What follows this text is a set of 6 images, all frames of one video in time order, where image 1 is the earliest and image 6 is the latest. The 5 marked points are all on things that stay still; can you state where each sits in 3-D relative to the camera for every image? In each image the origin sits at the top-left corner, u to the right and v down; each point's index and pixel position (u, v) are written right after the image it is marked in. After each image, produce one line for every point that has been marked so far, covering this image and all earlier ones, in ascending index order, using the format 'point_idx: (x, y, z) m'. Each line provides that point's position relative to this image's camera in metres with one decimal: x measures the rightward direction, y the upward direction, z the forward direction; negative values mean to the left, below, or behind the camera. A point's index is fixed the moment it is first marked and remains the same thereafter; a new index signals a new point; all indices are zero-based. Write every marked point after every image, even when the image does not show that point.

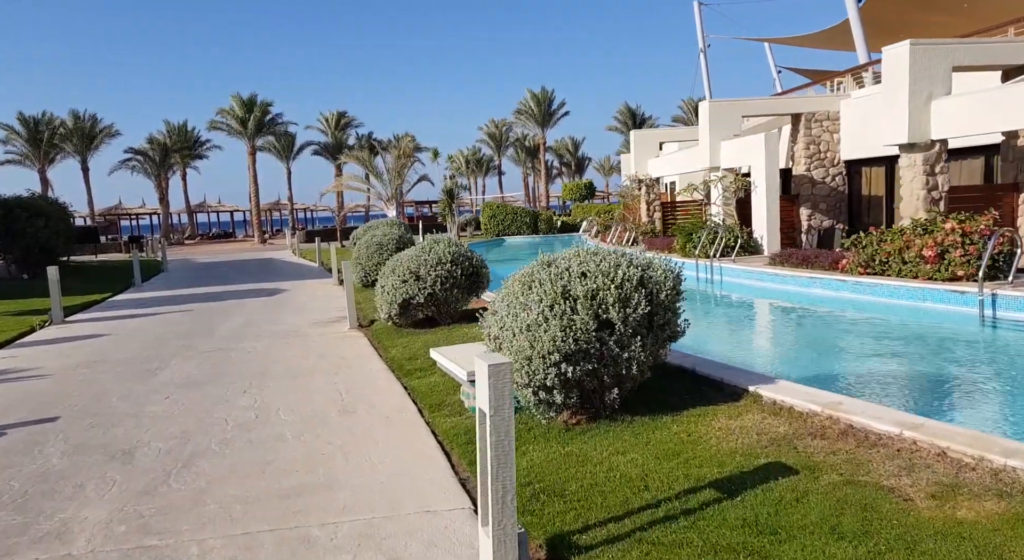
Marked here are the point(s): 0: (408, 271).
0: (-1.2, +0.1, +9.2) m
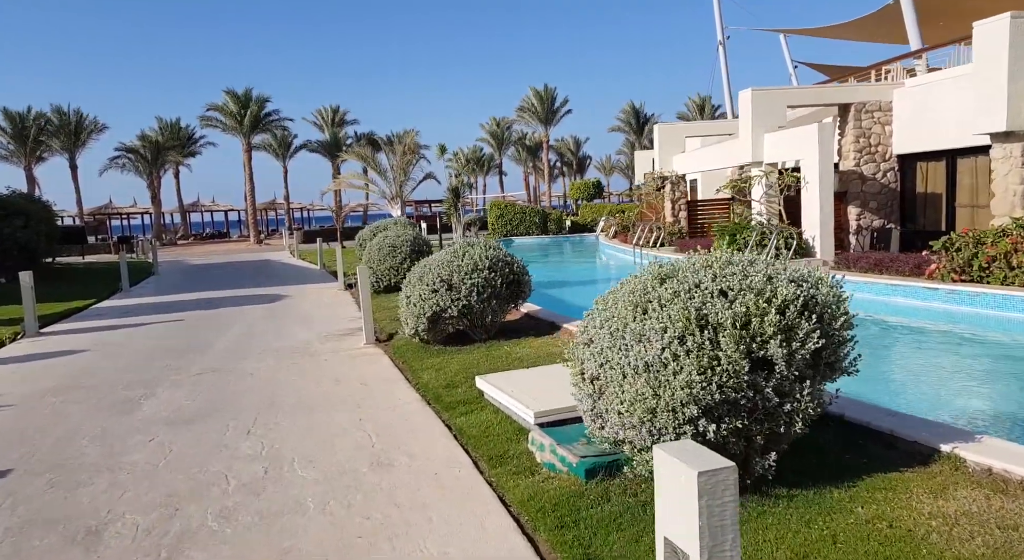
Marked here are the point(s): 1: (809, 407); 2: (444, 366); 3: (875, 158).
0: (-0.8, 0.0, +7.8) m
1: (+1.3, -0.6, +3.4) m
2: (-0.6, -0.8, +7.3) m
3: (+7.0, +2.3, +14.6) m
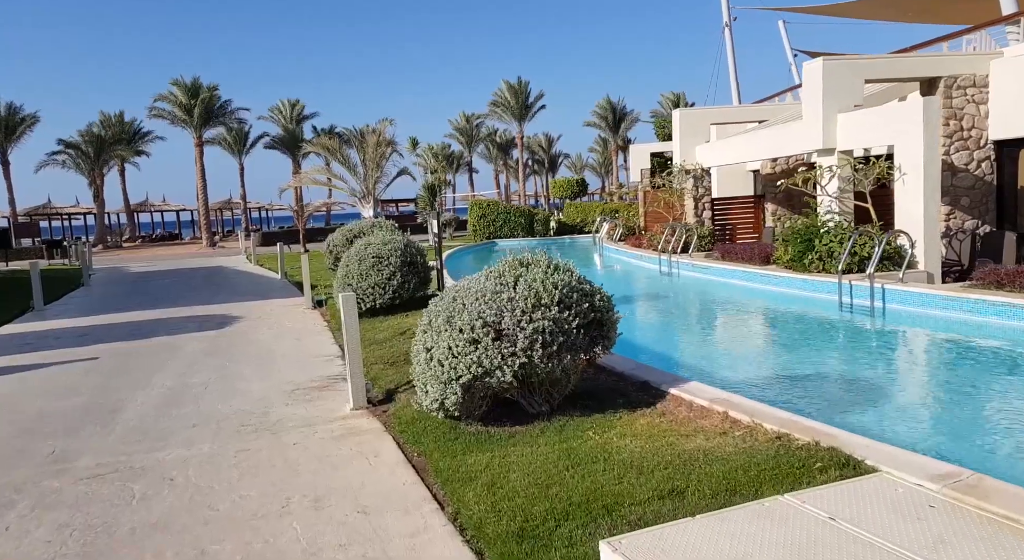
0: (-0.2, -0.3, +4.8) m
1: (+2.1, -0.8, +0.5) m
2: (-0.1, -1.1, +4.3) m
3: (+7.2, +2.1, +11.9) m
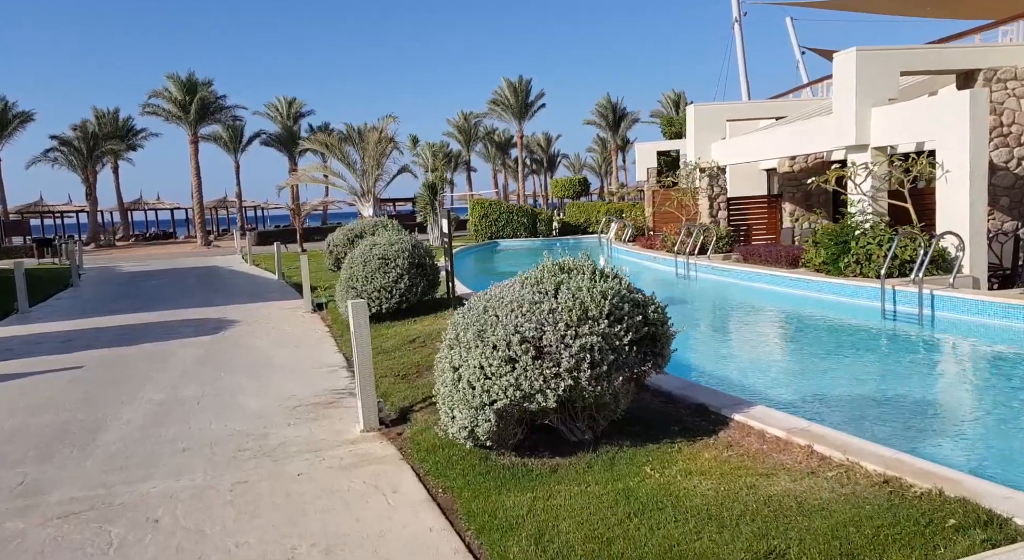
0: (0.0, -0.3, +4.1) m
1: (+2.4, -0.9, -0.2) m
2: (+0.2, -1.2, +3.6) m
3: (+7.4, +2.1, +11.3) m
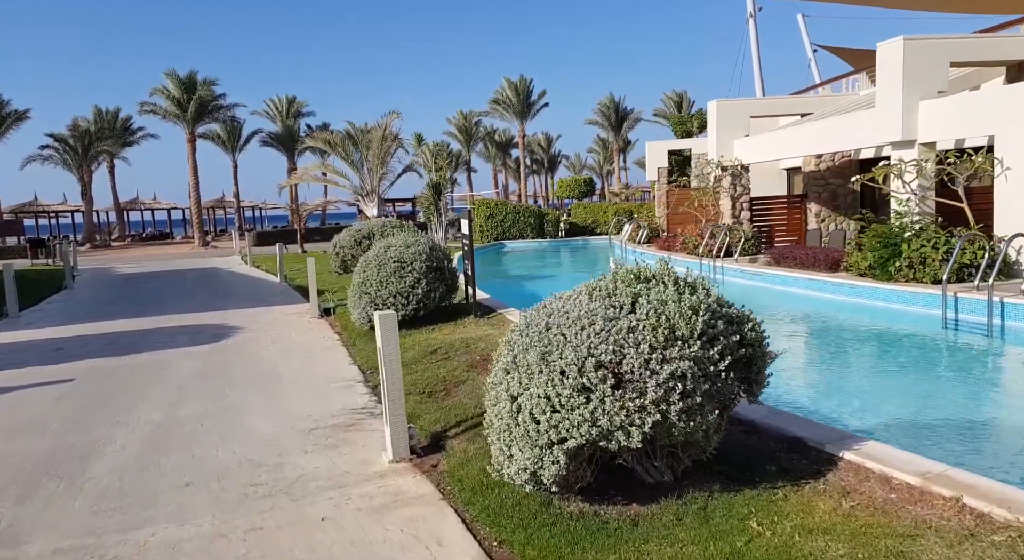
0: (+0.4, -0.4, +3.4) m
1: (+2.7, -1.0, -0.9) m
2: (+0.5, -1.2, +2.9) m
3: (+7.7, +2.0, +10.6) m
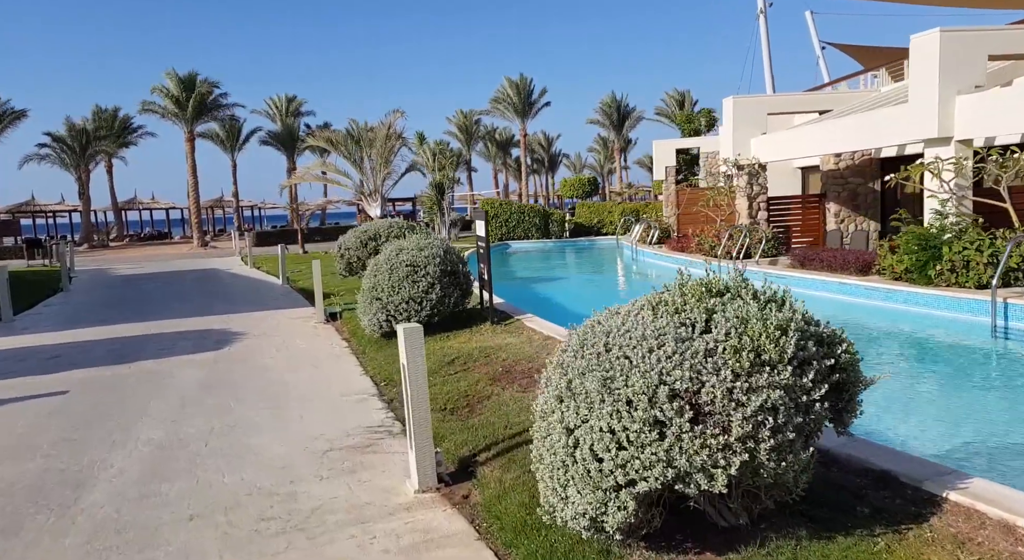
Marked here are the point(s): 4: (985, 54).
0: (+0.6, -0.5, +2.9) m
1: (+2.9, -1.0, -1.4) m
2: (+0.8, -1.3, +2.4) m
3: (+7.9, +1.9, +10.1) m
4: (+6.1, +2.9, +9.8) m
